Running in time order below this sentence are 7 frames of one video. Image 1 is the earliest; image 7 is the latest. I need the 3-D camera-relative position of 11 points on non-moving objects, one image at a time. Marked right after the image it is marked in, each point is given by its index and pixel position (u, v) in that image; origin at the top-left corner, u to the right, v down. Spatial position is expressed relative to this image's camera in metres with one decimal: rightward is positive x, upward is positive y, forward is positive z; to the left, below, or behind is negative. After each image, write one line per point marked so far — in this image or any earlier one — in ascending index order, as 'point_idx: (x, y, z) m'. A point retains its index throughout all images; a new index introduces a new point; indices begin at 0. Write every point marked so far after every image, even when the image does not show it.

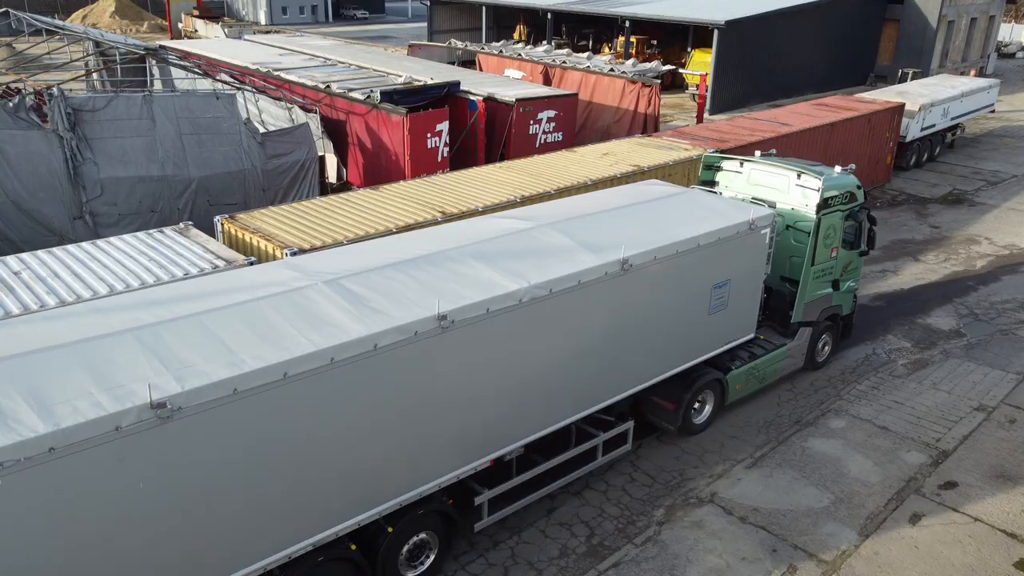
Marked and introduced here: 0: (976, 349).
0: (+8.1, -1.1, +14.3) m
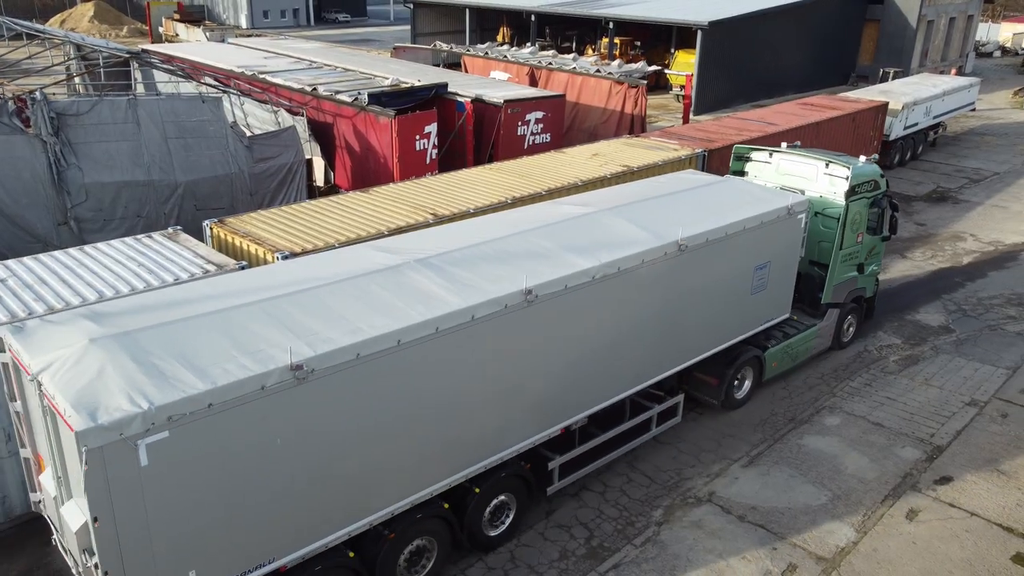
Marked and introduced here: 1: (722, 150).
0: (+8.0, -1.0, +14.4) m
1: (+4.5, +3.0, +17.7) m
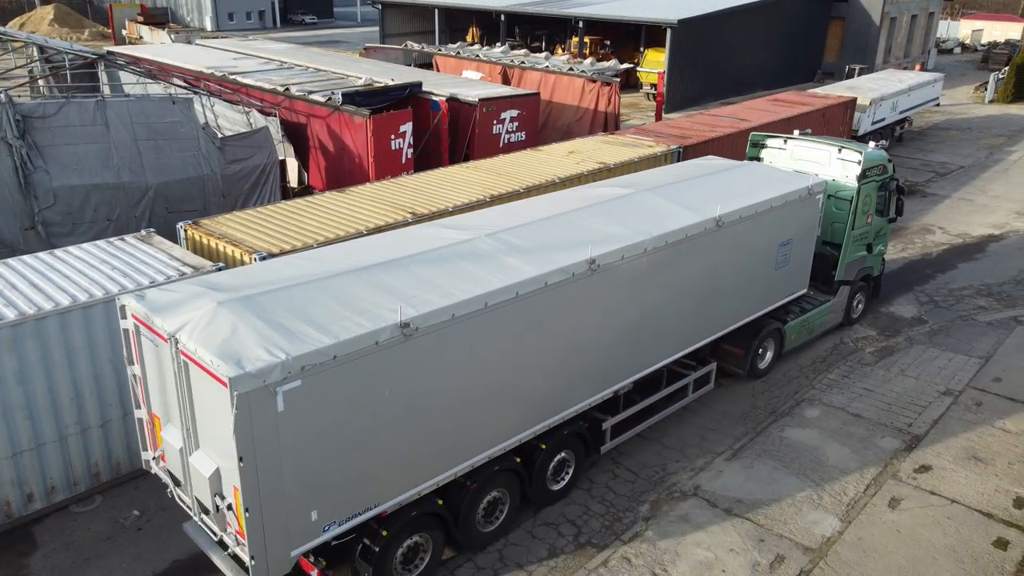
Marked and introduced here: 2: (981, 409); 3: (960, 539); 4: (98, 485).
0: (+7.6, -0.8, +14.6) m
1: (+4.0, +3.1, +17.8) m
2: (+6.9, -1.8, +12.0) m
3: (+5.0, -2.8, +9.1) m
4: (-4.9, -2.3, +9.6) m
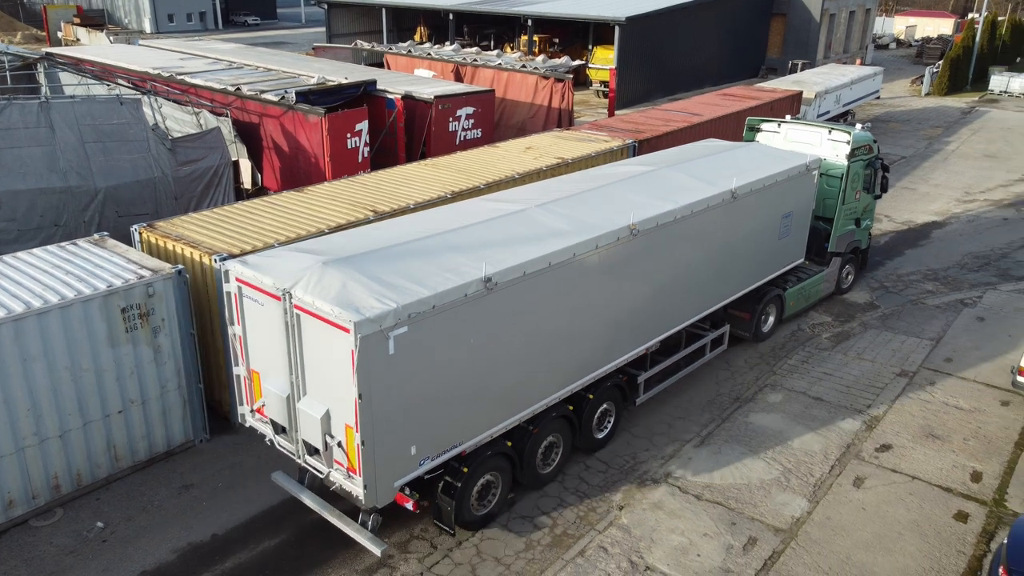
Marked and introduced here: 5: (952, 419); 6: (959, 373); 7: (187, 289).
0: (+7.0, -0.6, +15.0) m
1: (+3.1, +3.2, +18.0) m
2: (+6.4, -1.5, +12.4) m
3: (+4.7, -2.6, +9.4) m
4: (-5.2, -2.4, +9.3) m
5: (+6.2, -1.9, +11.5) m
6: (+7.1, -1.3, +12.9) m
7: (-4.0, 0.0, +10.2) m
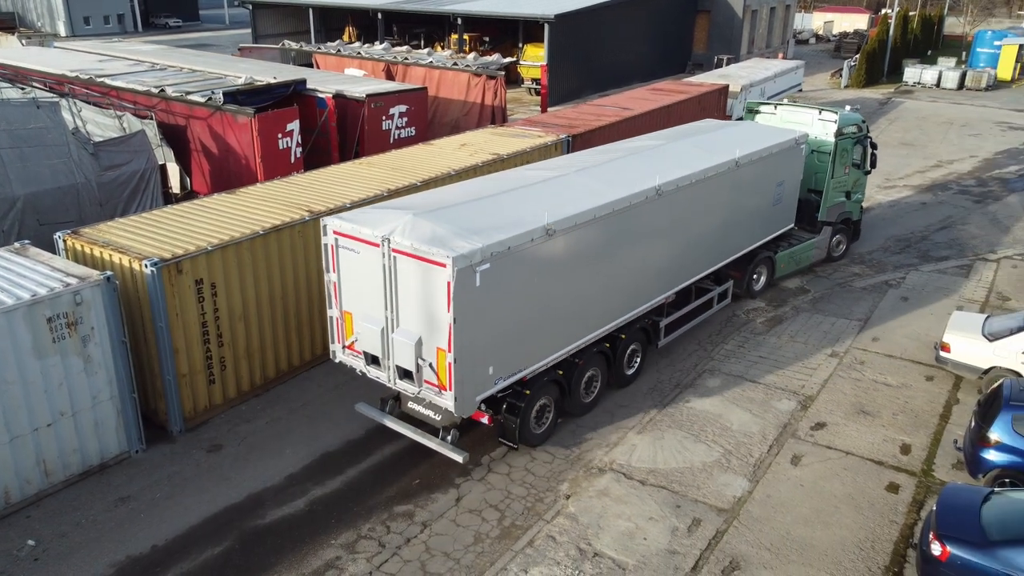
0: (+5.9, -0.3, +15.5) m
1: (+1.6, +3.4, +18.1) m
2: (+5.5, -1.3, +12.9) m
3: (+4.1, -2.4, +9.8) m
4: (-5.8, -2.5, +8.9) m
5: (+5.4, -1.6, +12.0) m
6: (+6.1, -1.1, +13.4) m
7: (-4.8, -0.1, +9.8) m
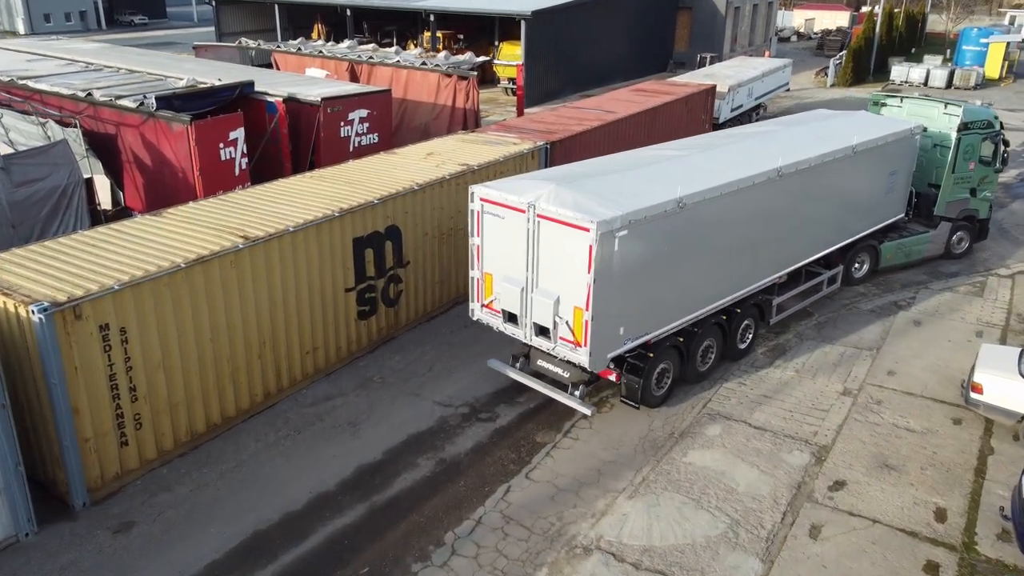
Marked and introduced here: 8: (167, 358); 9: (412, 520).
0: (+5.4, -0.7, +14.0) m
1: (+1.0, +3.0, +16.5) m
2: (+5.1, -1.7, +11.4) m
3: (+3.8, -2.8, +8.2) m
4: (-6.1, -3.0, +7.2) m
5: (+5.0, -2.0, +10.5) m
6: (+5.7, -1.5, +11.9) m
7: (-5.1, -0.6, +8.1) m
8: (-4.0, -0.8, +9.5) m
9: (-1.1, -2.5, +8.9) m
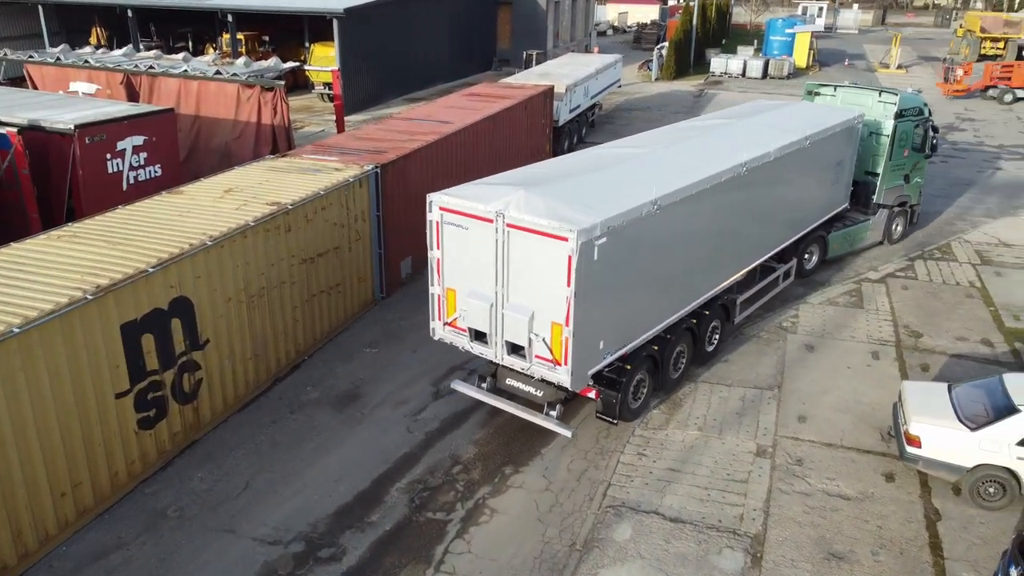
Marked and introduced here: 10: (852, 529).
0: (+3.1, -1.2, +12.3) m
1: (-1.9, +2.1, +13.8) m
2: (+3.5, -2.1, +9.6) m
3: (+2.9, -3.4, +6.3) m
4: (-6.5, -4.4, +3.3) m
5: (+3.6, -2.5, +8.7) m
6: (+3.9, -1.9, +10.3) m
7: (-6.0, -1.9, +4.4) m
8: (-5.2, -2.0, +6.0) m
9: (-2.1, -3.5, +6.0) m
10: (+3.6, -2.5, +8.6) m
